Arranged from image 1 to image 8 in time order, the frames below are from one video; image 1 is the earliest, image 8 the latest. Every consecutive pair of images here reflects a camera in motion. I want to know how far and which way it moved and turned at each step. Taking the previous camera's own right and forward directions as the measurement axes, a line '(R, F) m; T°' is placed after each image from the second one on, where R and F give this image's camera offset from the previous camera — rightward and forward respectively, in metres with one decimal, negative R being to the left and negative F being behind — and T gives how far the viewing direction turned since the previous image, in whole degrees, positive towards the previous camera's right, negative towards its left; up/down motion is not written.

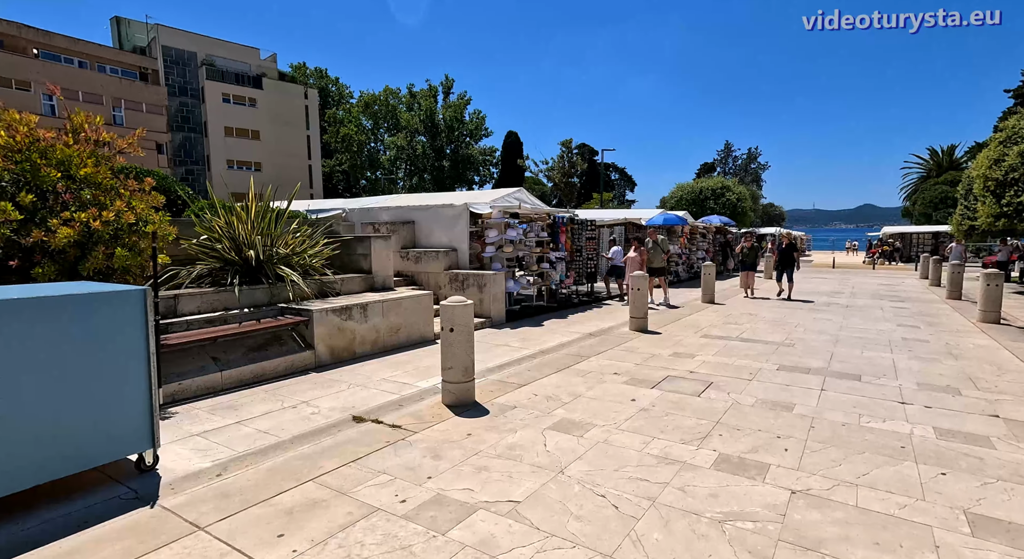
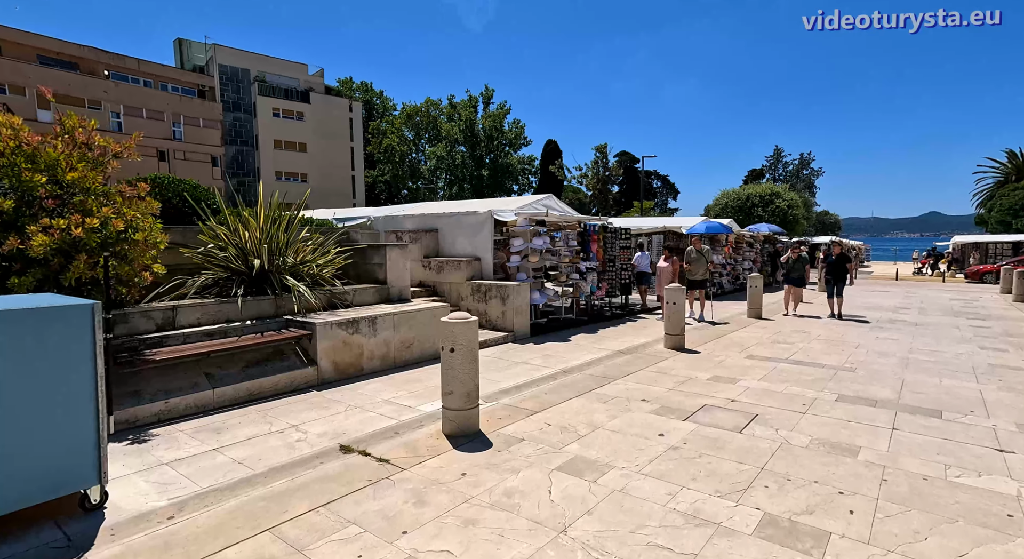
(+0.3, +0.7) m; -4°
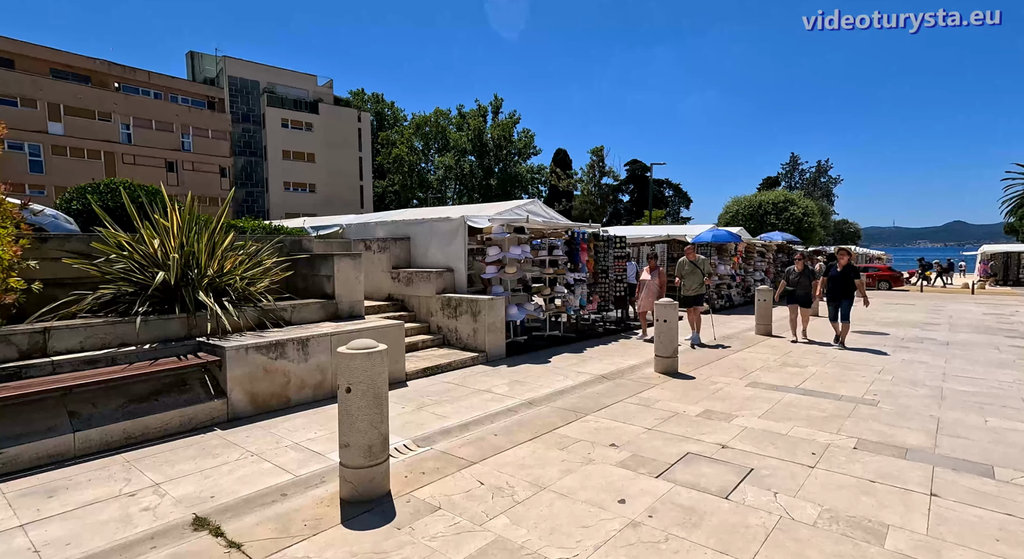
(+0.7, +1.2) m; -1°
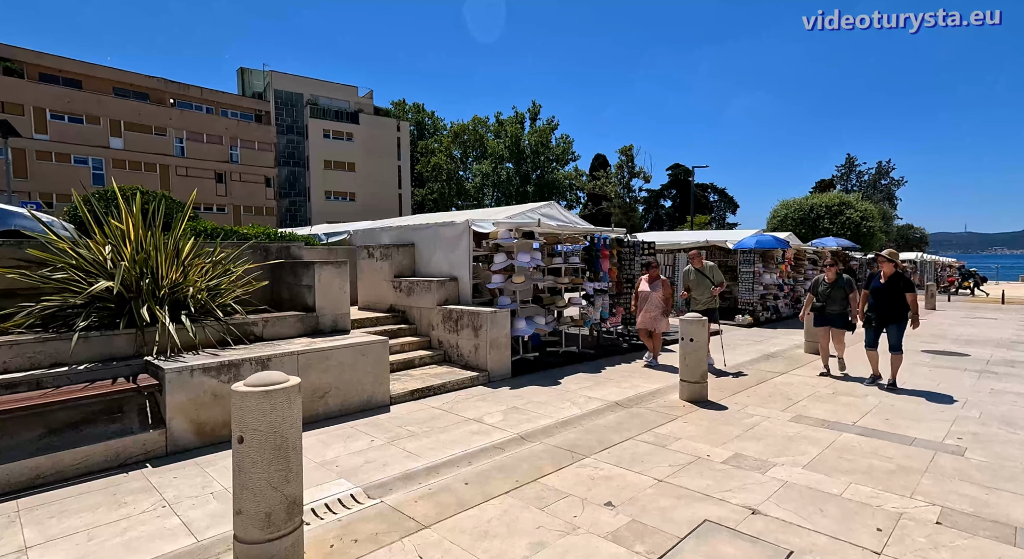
(+0.5, +1.0) m; -4°
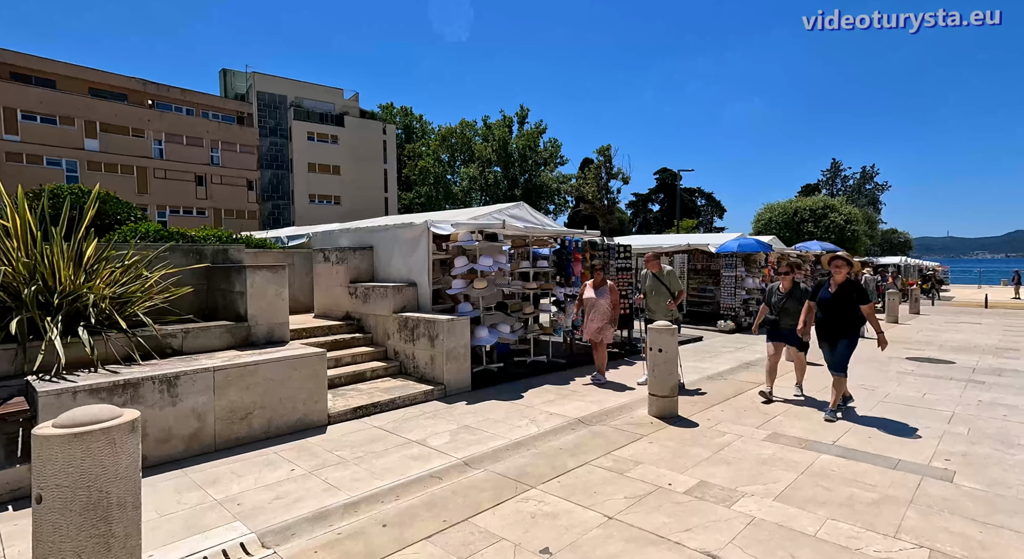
(+0.4, +0.6) m; +1°
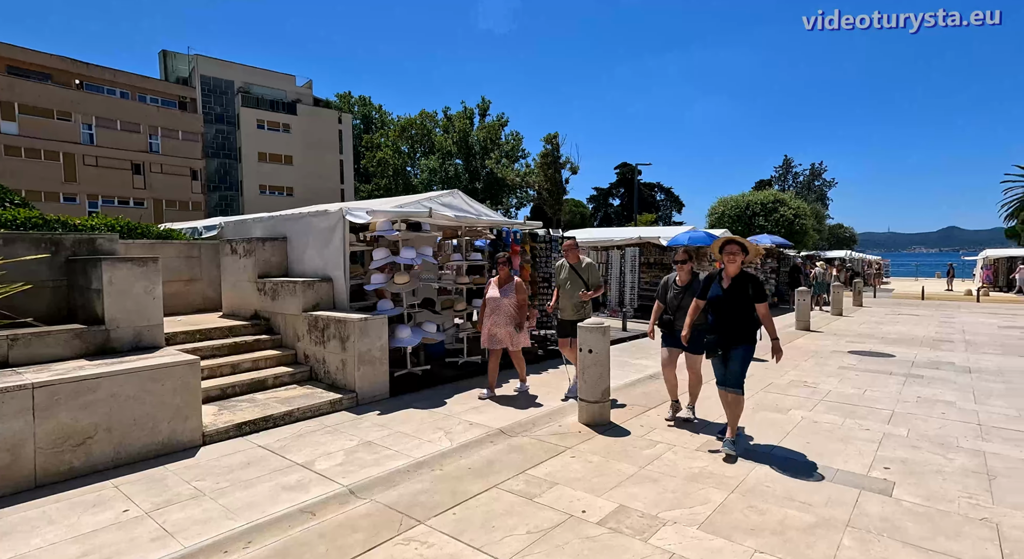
(+0.5, +0.6) m; +4°
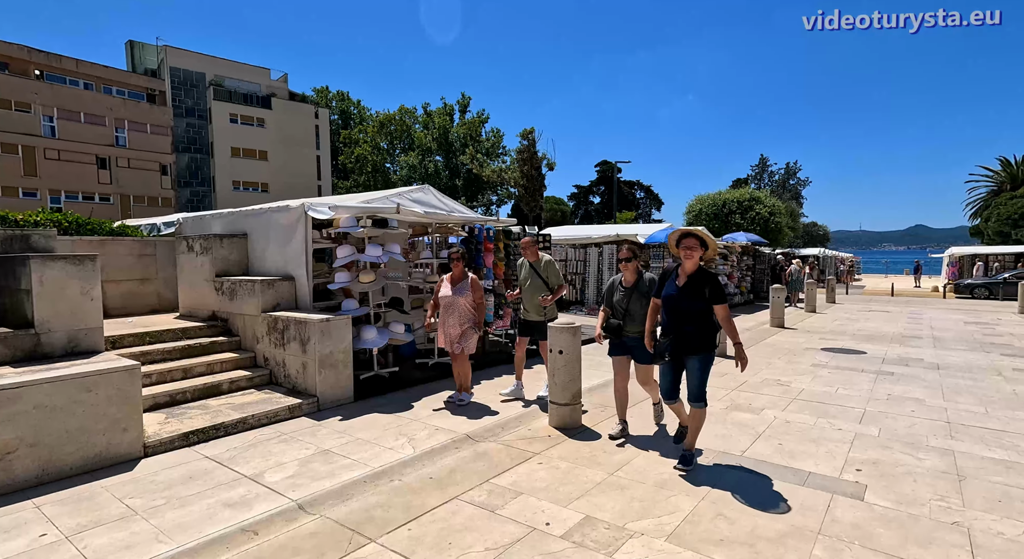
(+0.1, +0.2) m; +2°
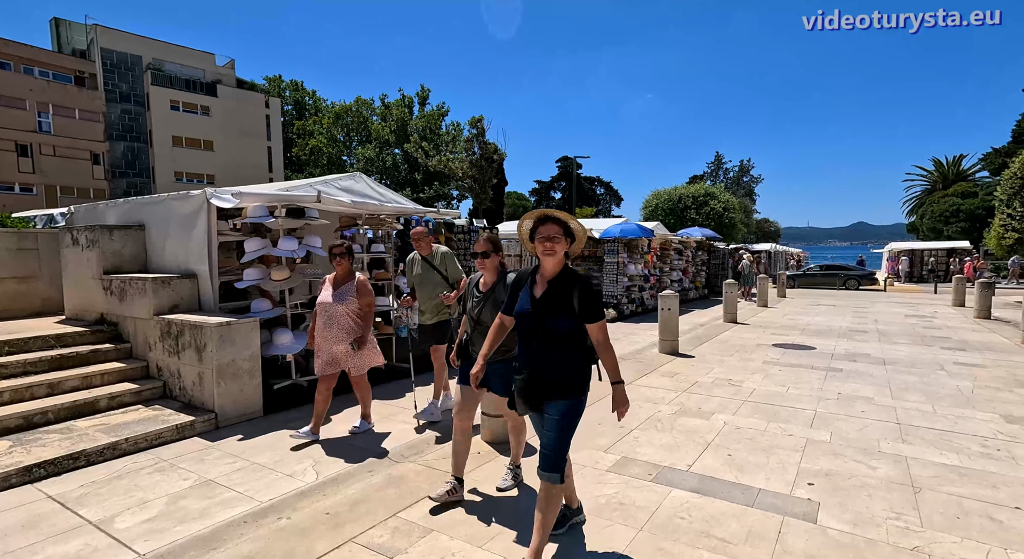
(+0.3, +0.6) m; +4°
